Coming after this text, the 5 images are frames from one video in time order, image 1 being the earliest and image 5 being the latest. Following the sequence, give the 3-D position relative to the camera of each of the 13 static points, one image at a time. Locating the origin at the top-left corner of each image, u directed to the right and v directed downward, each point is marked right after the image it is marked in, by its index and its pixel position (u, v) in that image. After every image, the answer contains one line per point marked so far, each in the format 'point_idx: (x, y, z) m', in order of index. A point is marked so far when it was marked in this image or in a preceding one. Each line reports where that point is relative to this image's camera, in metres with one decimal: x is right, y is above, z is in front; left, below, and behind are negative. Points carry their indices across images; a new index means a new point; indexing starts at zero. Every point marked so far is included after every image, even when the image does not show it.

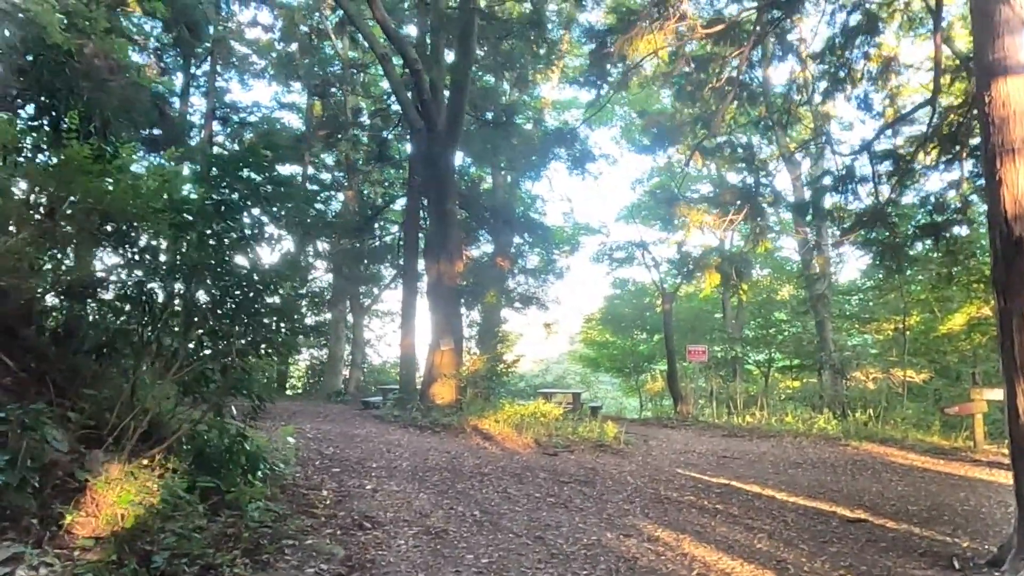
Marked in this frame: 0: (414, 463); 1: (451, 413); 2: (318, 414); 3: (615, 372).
0: (-1.0, -1.8, +7.6) m
1: (-0.9, -1.8, +10.6) m
2: (-3.3, -2.1, +12.3) m
3: (+2.8, -2.3, +20.0) m
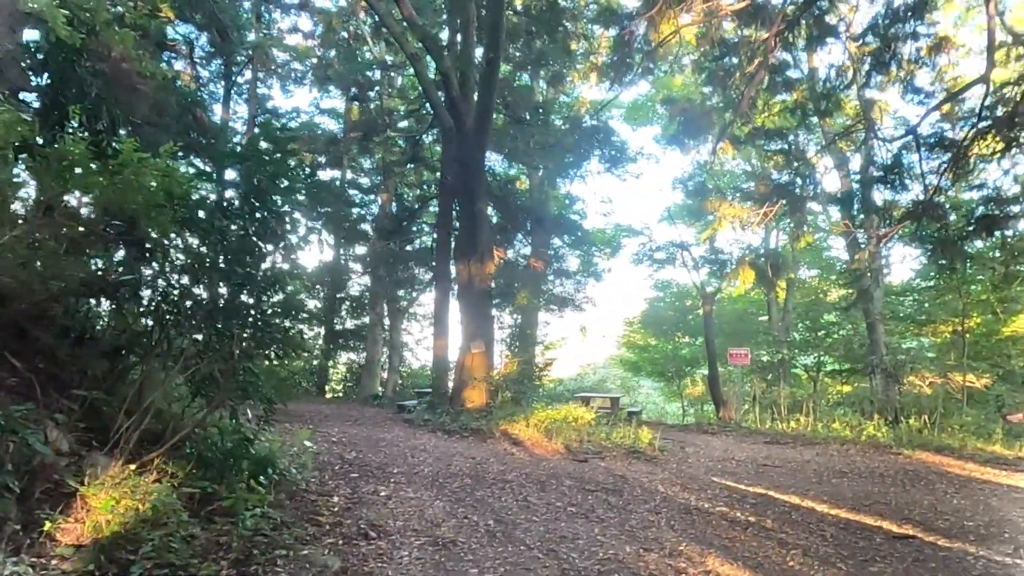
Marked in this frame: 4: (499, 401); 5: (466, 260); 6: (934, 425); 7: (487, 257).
0: (-0.8, -1.8, +7.4) m
1: (-0.5, -1.8, +10.4) m
2: (-2.7, -2.1, +12.2) m
3: (+3.8, -2.3, +19.5) m
4: (-0.2, -1.7, +10.9) m
5: (-0.8, +0.4, +11.5) m
6: (+6.4, -2.1, +11.1) m
7: (-0.4, +0.5, +11.6) m
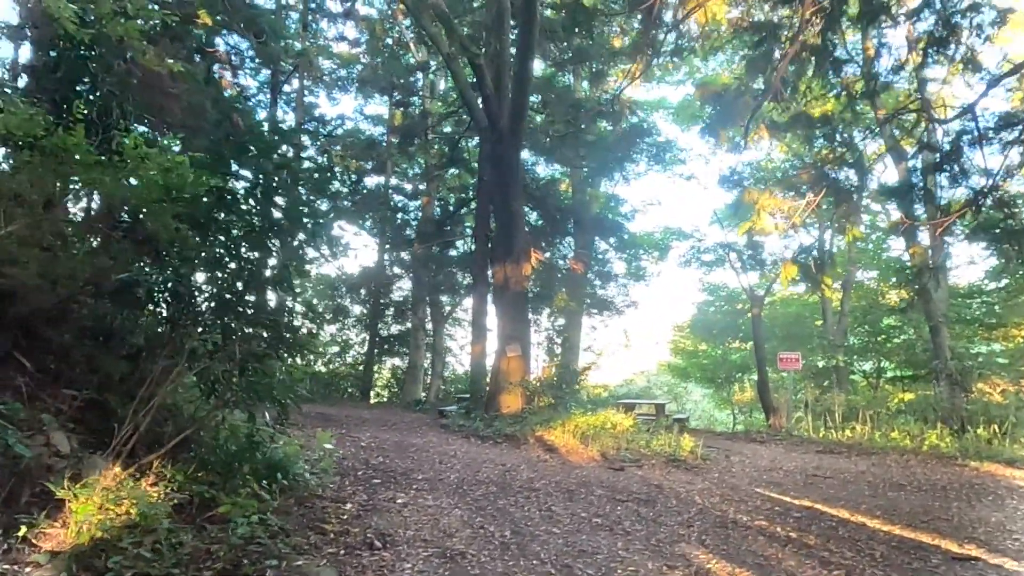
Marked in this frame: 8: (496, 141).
0: (-0.5, -1.8, +7.1) m
1: (0.0, -1.8, +10.1) m
2: (-2.1, -2.2, +12.0) m
3: (+5.0, -2.4, +18.8) m
4: (+0.4, -1.7, +10.5) m
5: (-0.2, +0.4, +11.3) m
6: (+6.9, -2.1, +10.4) m
7: (+0.2, +0.5, +11.3) m
8: (-0.3, +2.3, +11.2) m
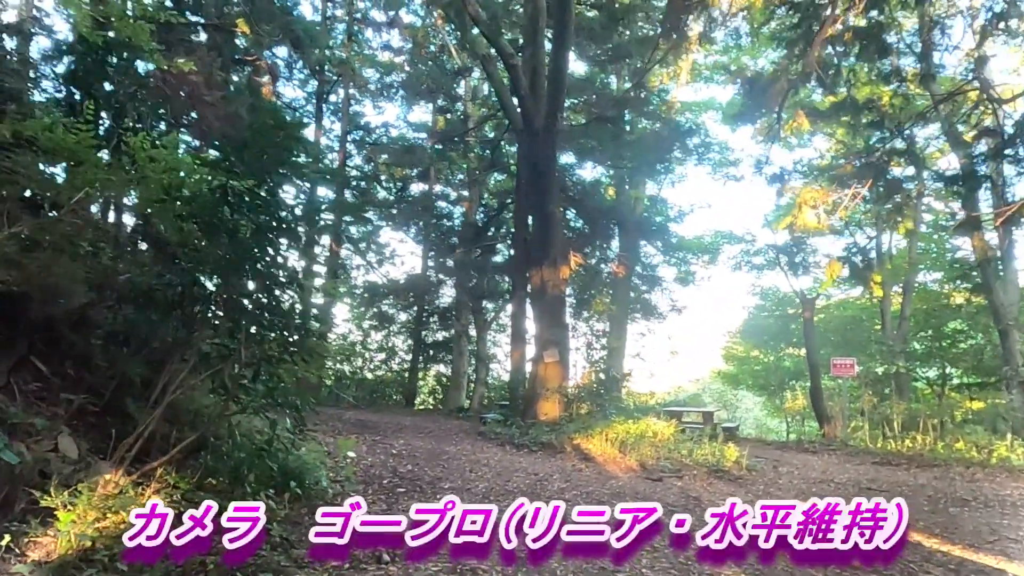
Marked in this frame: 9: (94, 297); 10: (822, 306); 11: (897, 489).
0: (-0.2, -1.8, +6.9) m
1: (+0.5, -1.9, +9.8) m
2: (-1.4, -2.3, +11.9) m
3: (+6.1, -2.5, +18.2) m
4: (+0.9, -1.8, +10.2) m
5: (+0.4, +0.3, +11.0) m
6: (+7.4, -2.1, +9.6) m
7: (+0.7, +0.4, +11.0) m
8: (+0.3, +2.2, +11.0) m
9: (-2.7, -0.1, +4.8) m
10: (+7.1, -0.6, +17.3) m
11: (+4.0, -2.1, +7.7) m
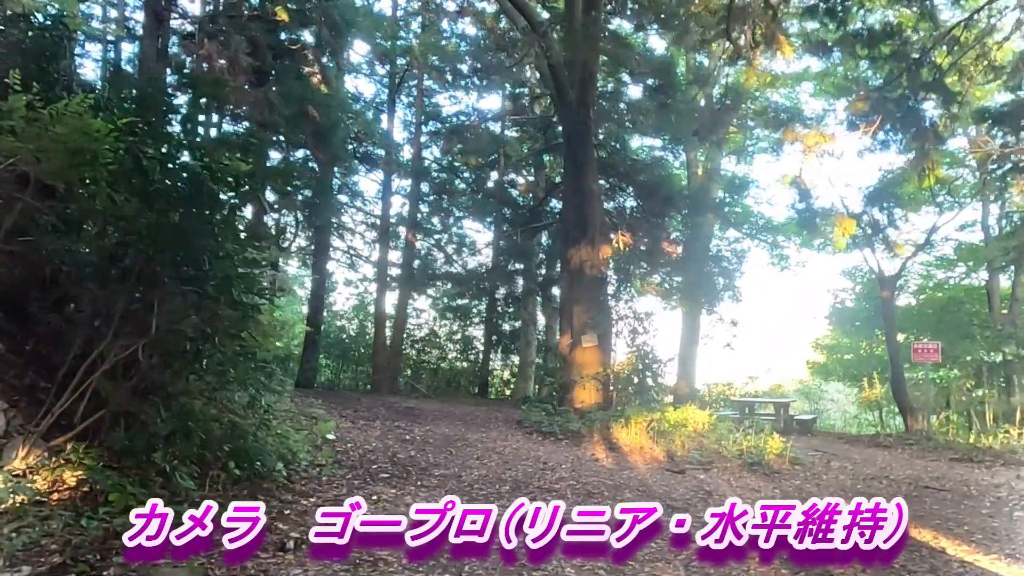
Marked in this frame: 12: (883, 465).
0: (-0.2, -1.6, +6.5) m
1: (+0.9, -1.6, +9.2) m
2: (-0.7, -2.0, +11.6) m
3: (+7.6, -2.1, +16.7) m
4: (+1.3, -1.5, +9.6) m
5: (+0.9, +0.6, +10.4) m
6: (+7.7, -1.7, +8.0) m
7: (+1.3, +0.7, +10.4) m
8: (+0.8, +2.5, +10.4) m
9: (-3.1, +0.1, +4.8) m
10: (+8.5, -0.2, +15.6) m
11: (+4.1, -1.8, +6.6) m
12: (+4.0, -1.9, +7.8) m
